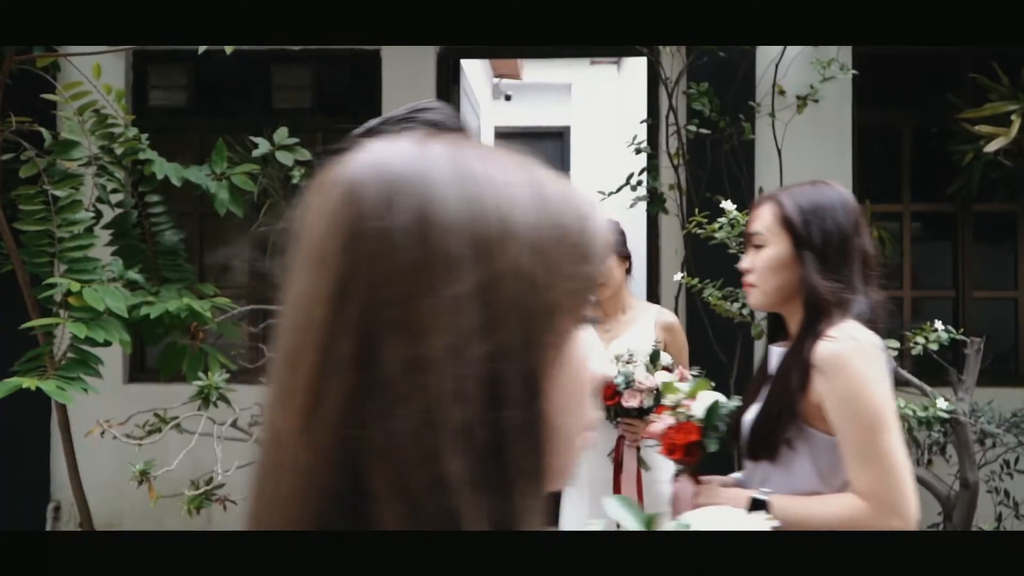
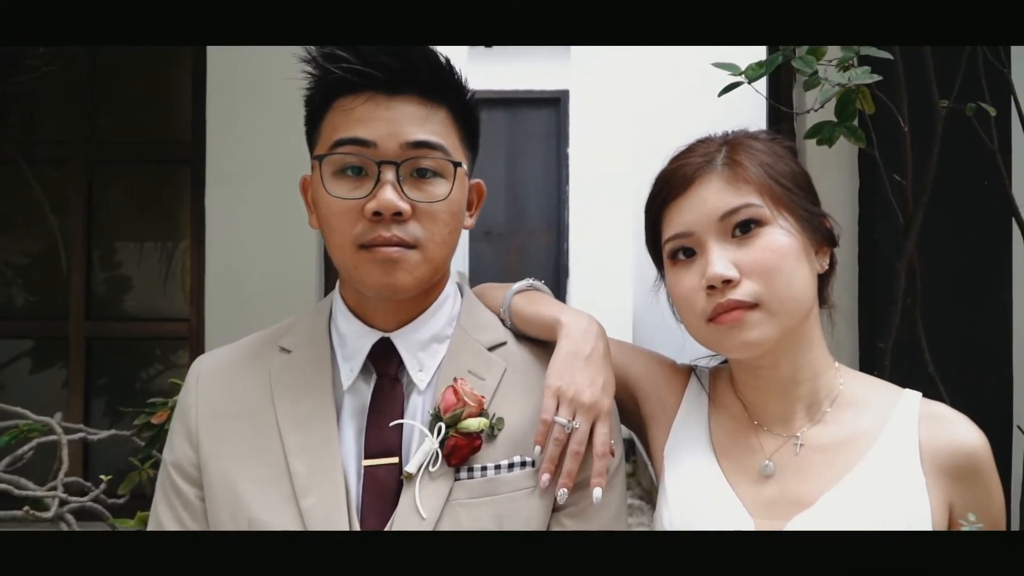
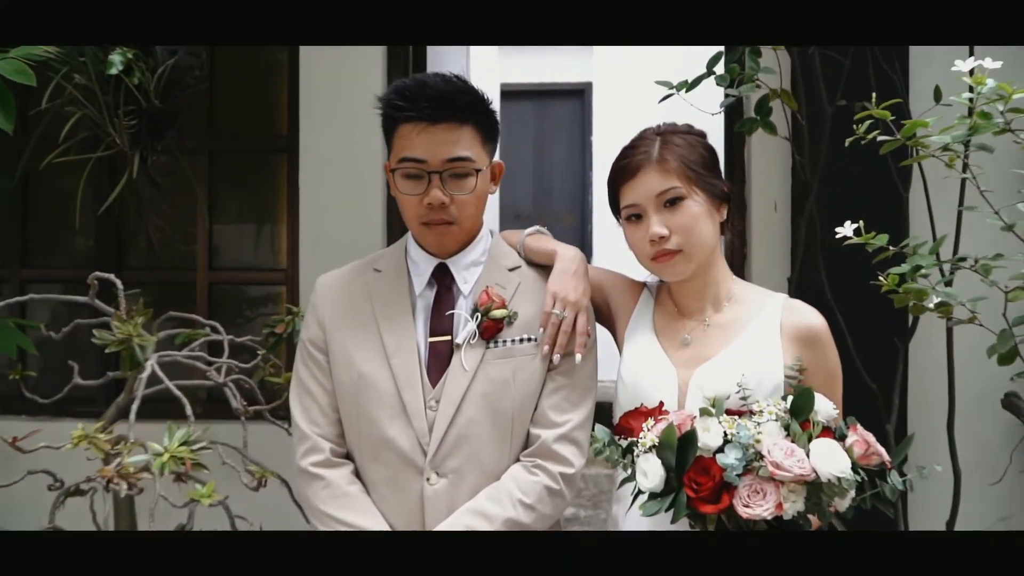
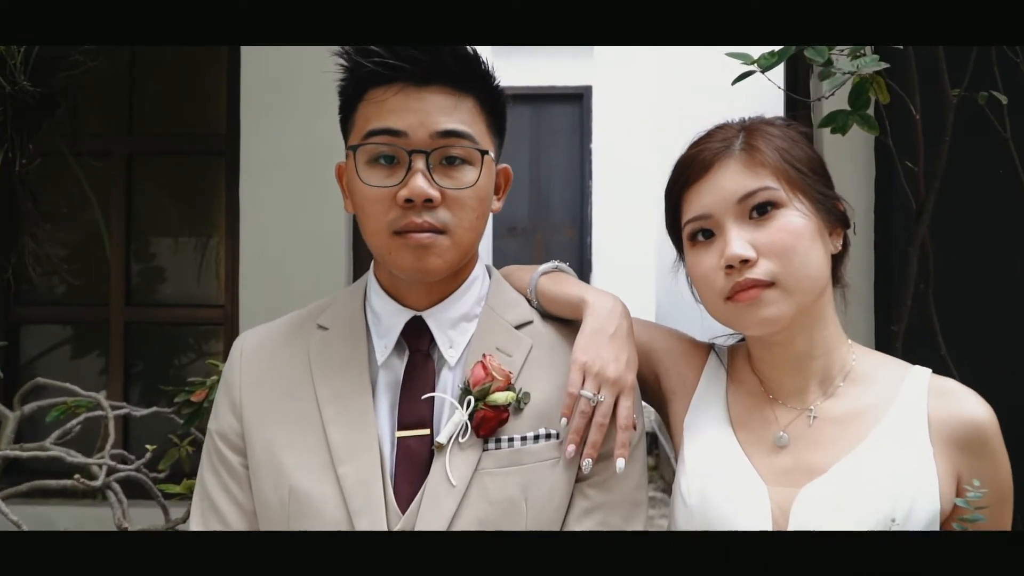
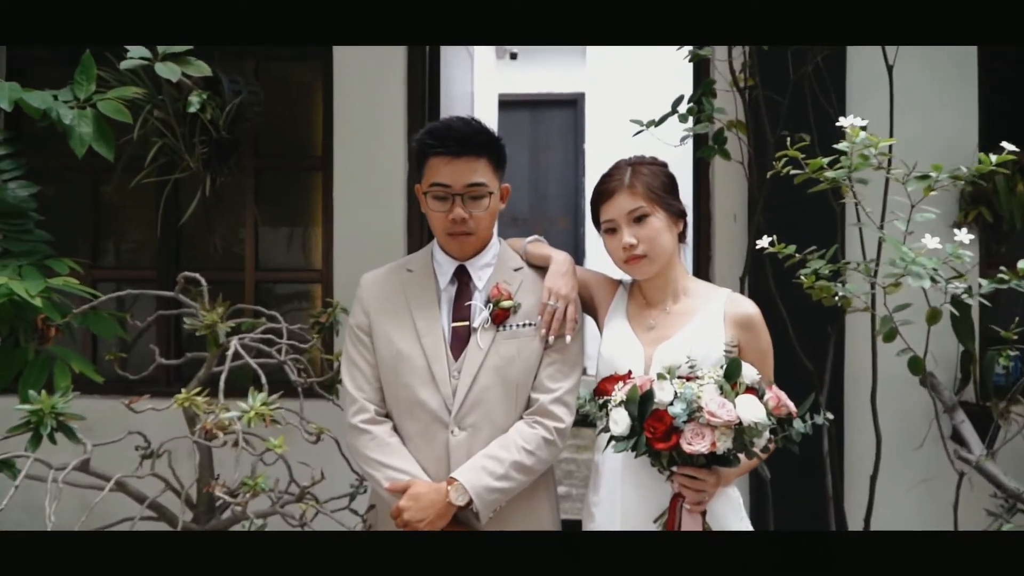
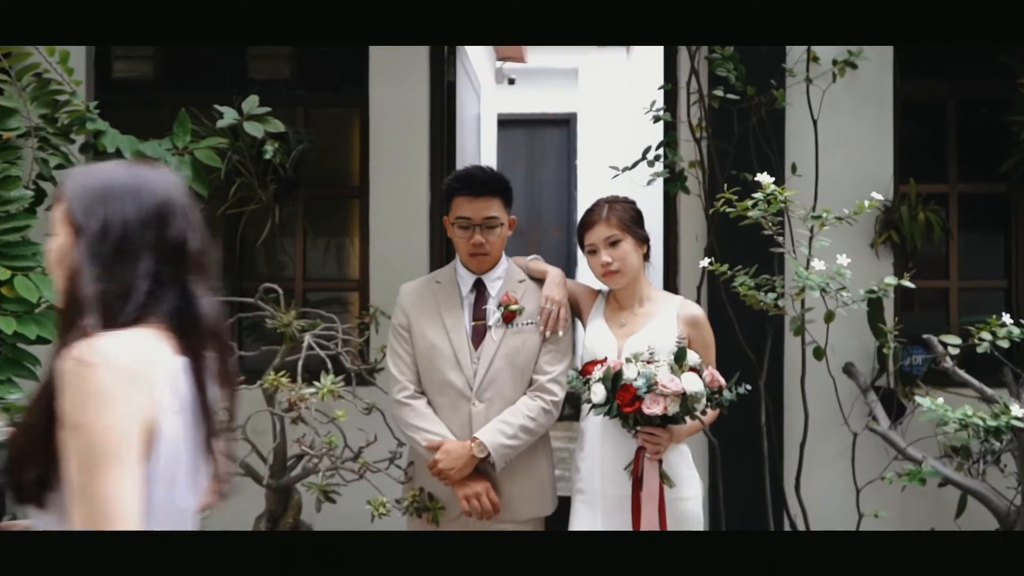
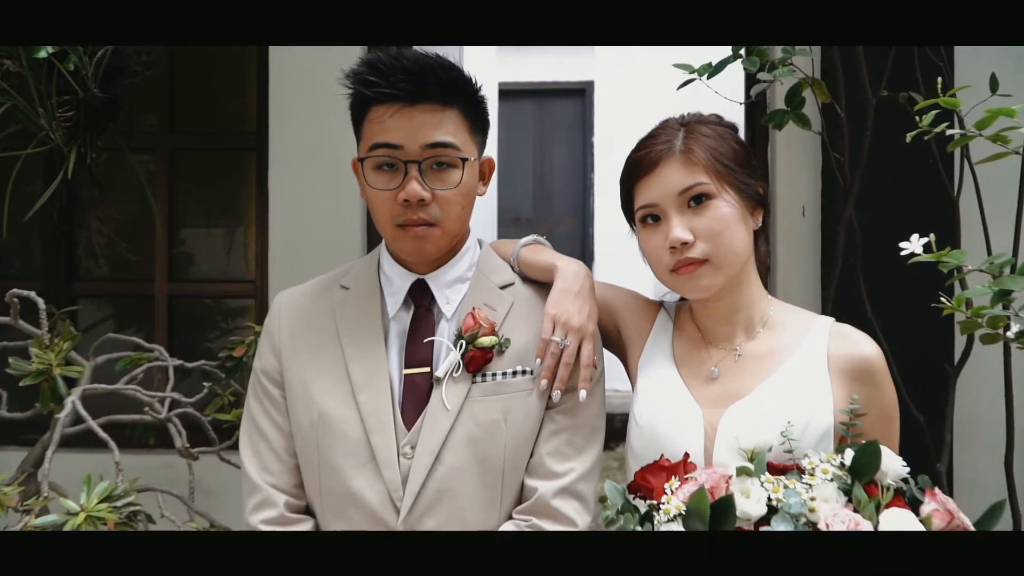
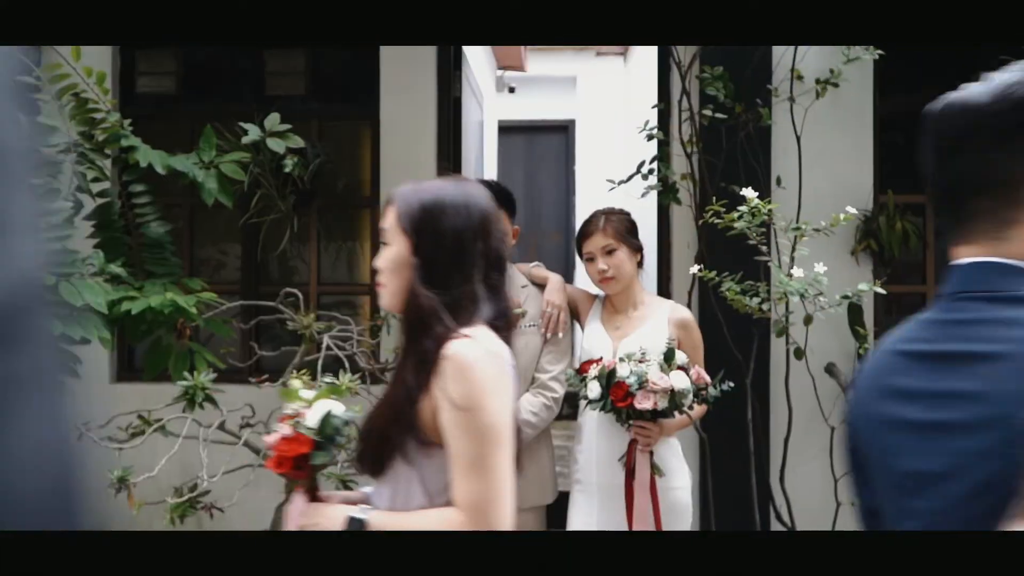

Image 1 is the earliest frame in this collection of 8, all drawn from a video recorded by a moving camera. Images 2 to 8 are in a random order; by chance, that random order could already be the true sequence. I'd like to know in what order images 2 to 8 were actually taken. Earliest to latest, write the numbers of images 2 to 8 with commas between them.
8, 6, 5, 3, 7, 4, 2
